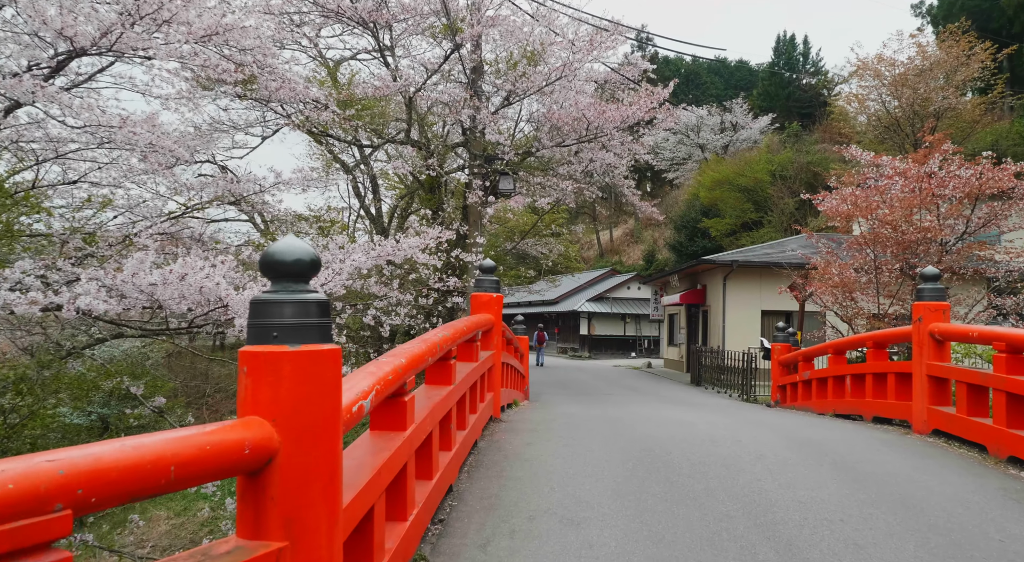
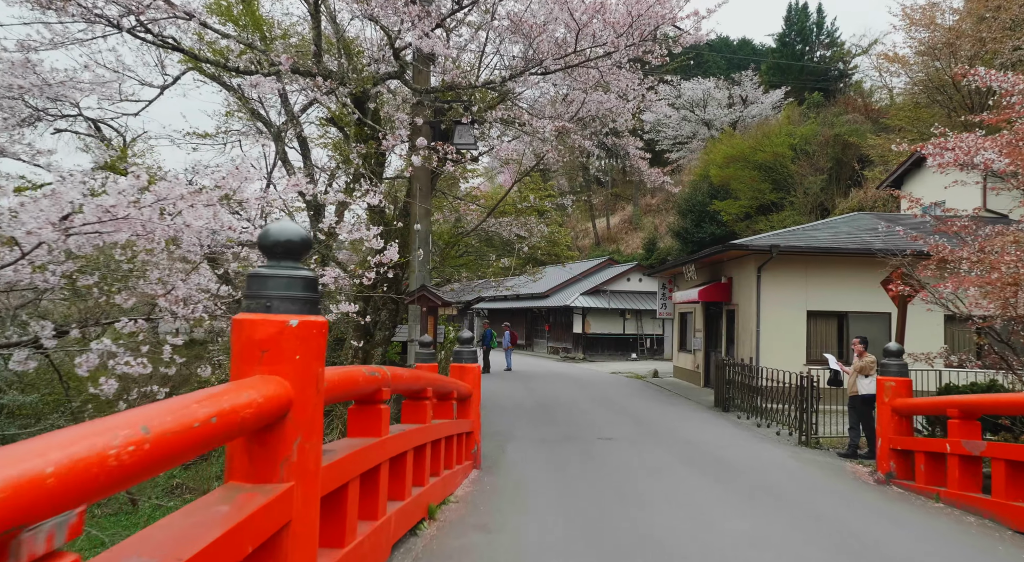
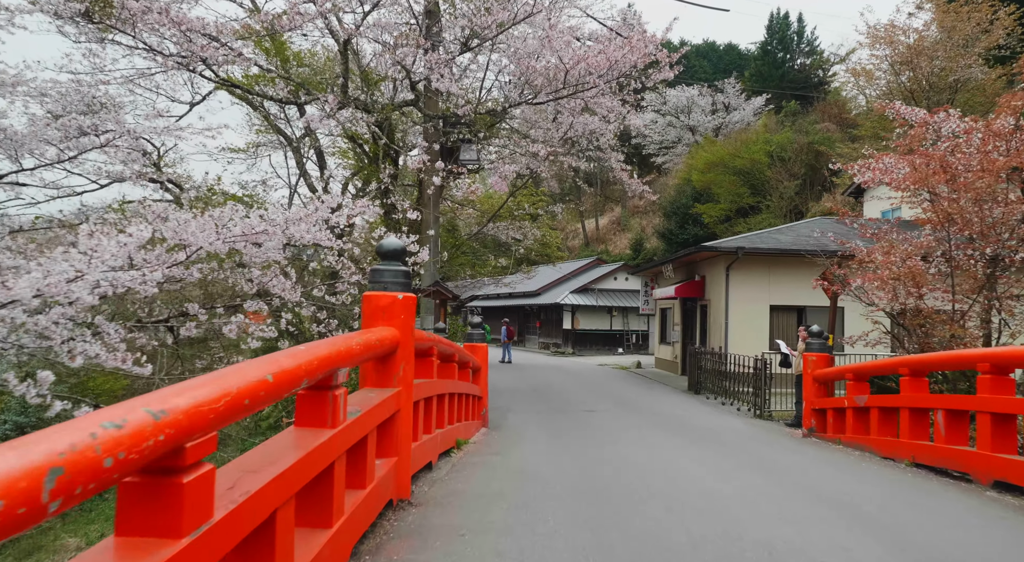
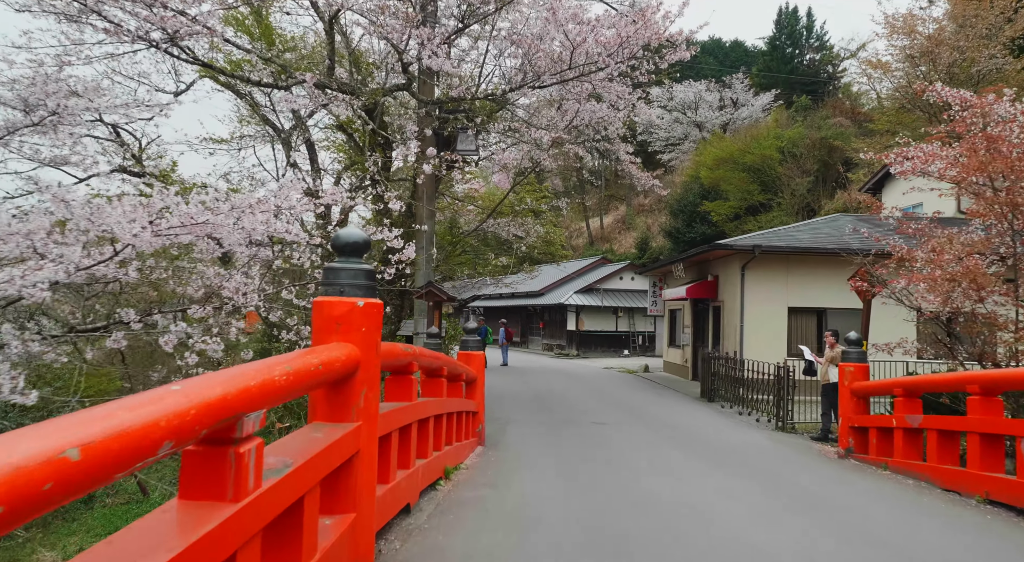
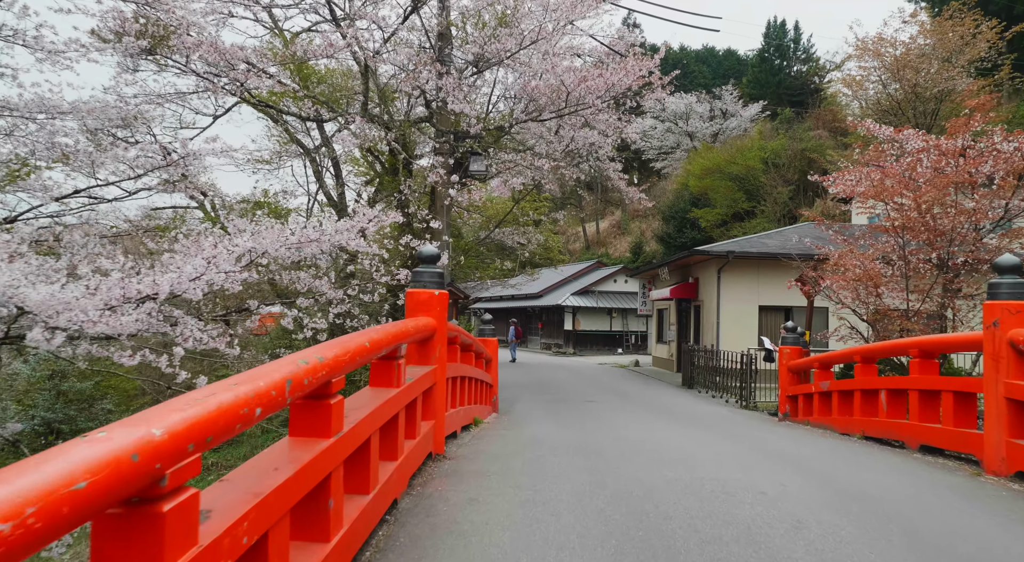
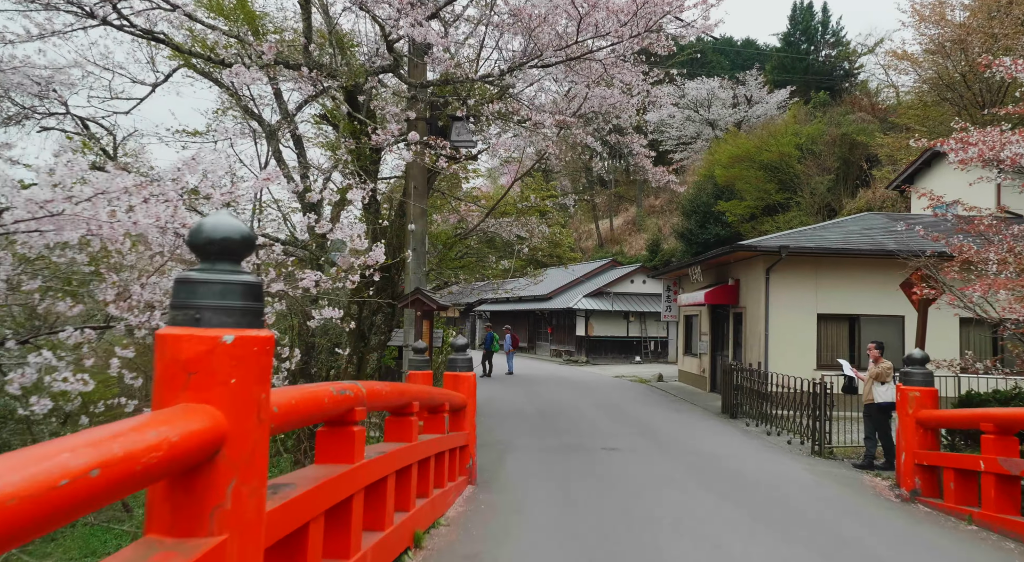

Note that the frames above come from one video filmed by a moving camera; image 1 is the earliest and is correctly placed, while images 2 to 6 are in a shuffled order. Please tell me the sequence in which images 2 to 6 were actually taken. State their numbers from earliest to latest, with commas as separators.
5, 3, 4, 2, 6
